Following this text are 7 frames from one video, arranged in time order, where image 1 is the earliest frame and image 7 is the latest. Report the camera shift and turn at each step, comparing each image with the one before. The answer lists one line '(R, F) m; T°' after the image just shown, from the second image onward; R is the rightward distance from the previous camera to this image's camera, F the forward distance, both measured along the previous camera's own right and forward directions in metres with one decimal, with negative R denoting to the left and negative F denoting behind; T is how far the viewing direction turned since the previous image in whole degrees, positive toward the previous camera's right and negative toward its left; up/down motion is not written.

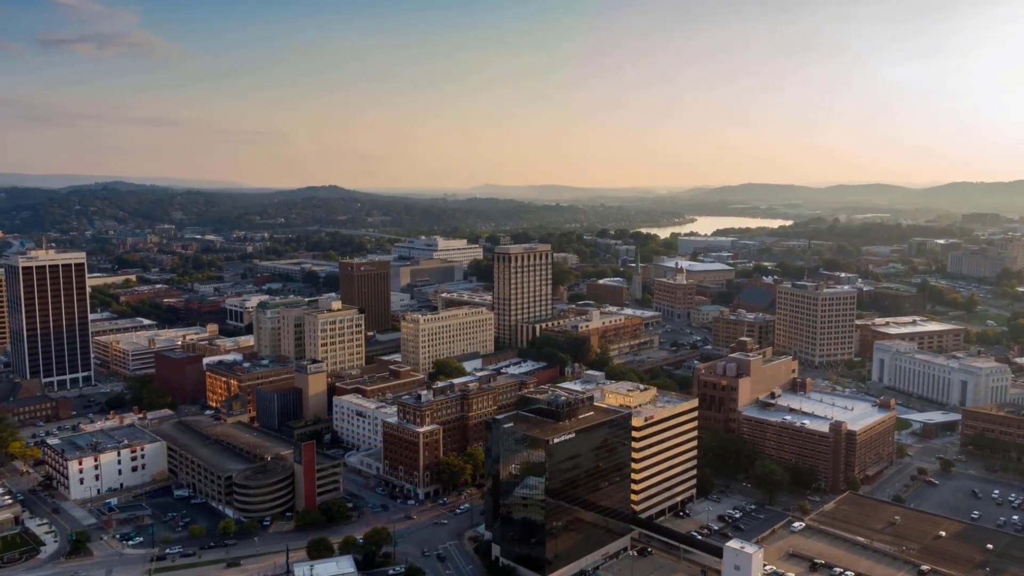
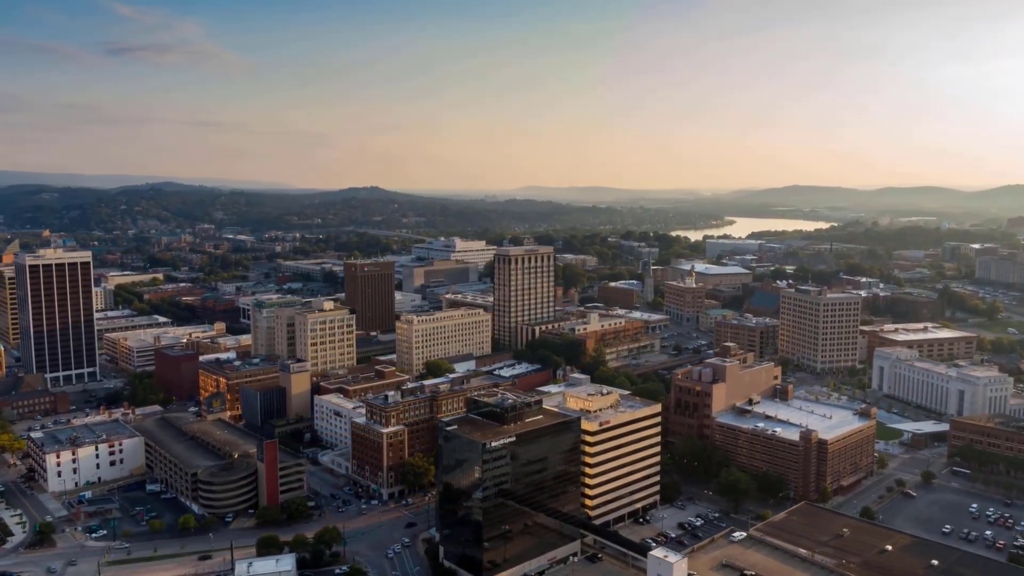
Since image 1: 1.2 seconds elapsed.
(+4.0, +0.2) m; -3°
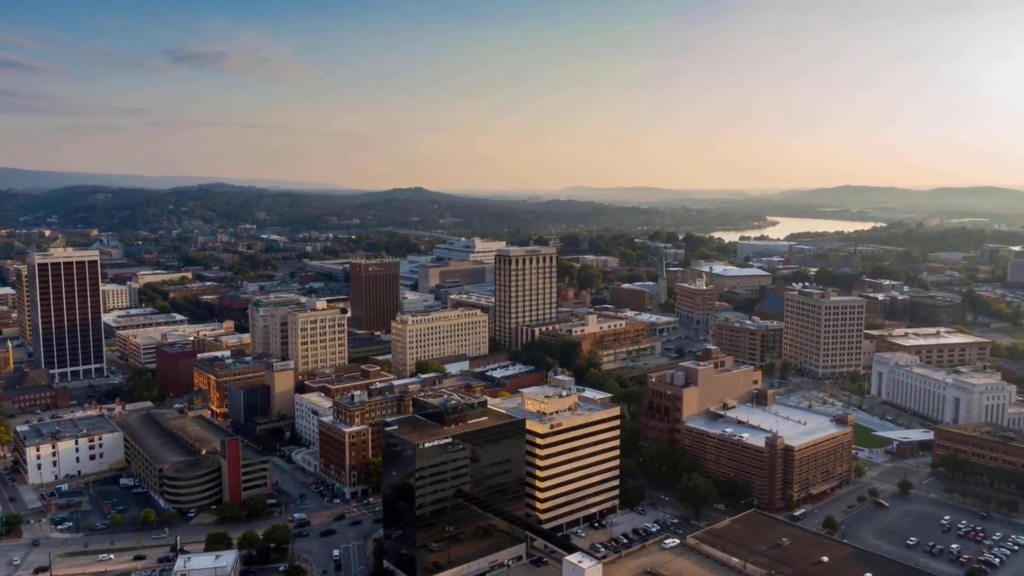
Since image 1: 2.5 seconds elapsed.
(+4.4, +0.3) m; -3°
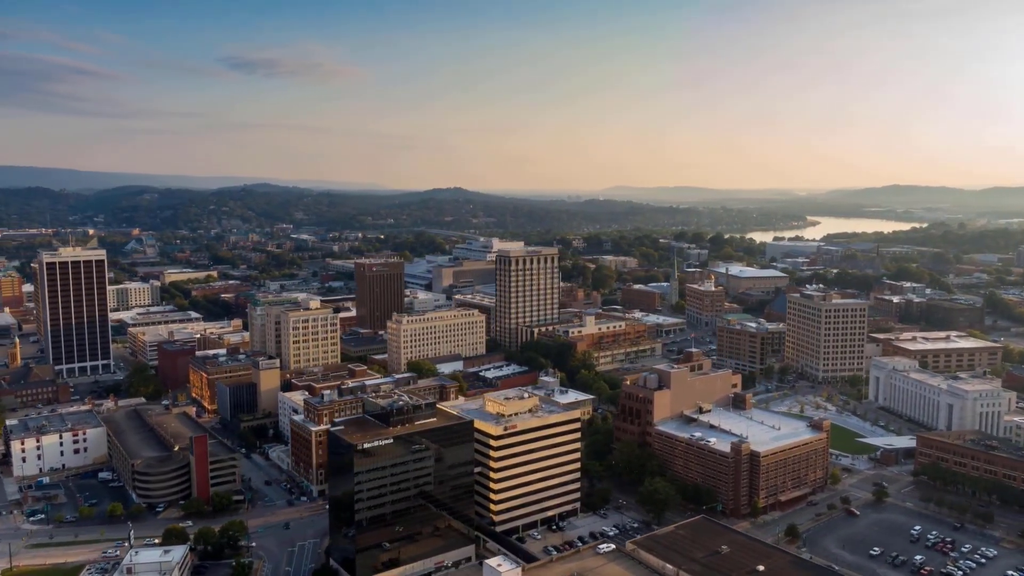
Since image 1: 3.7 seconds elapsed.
(+4.0, +0.2) m; -3°
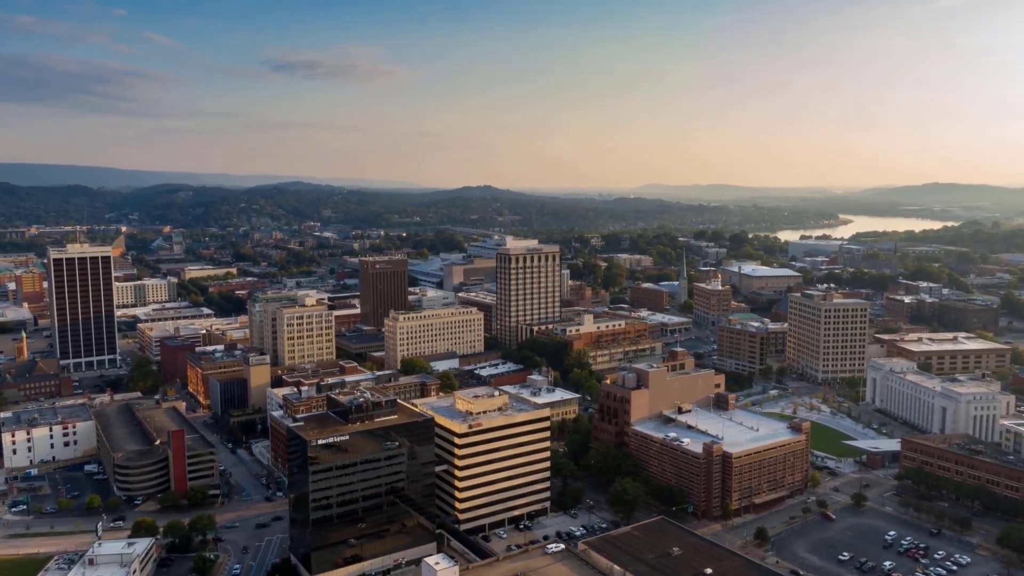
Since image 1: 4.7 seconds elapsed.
(+3.1, +0.2) m; -2°
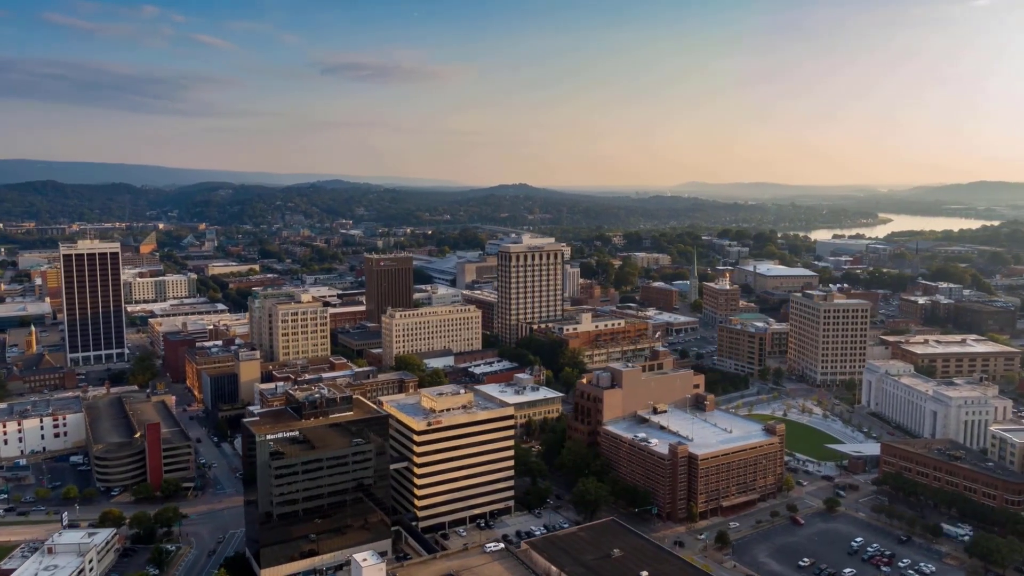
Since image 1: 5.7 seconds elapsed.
(+3.6, +0.2) m; -3°
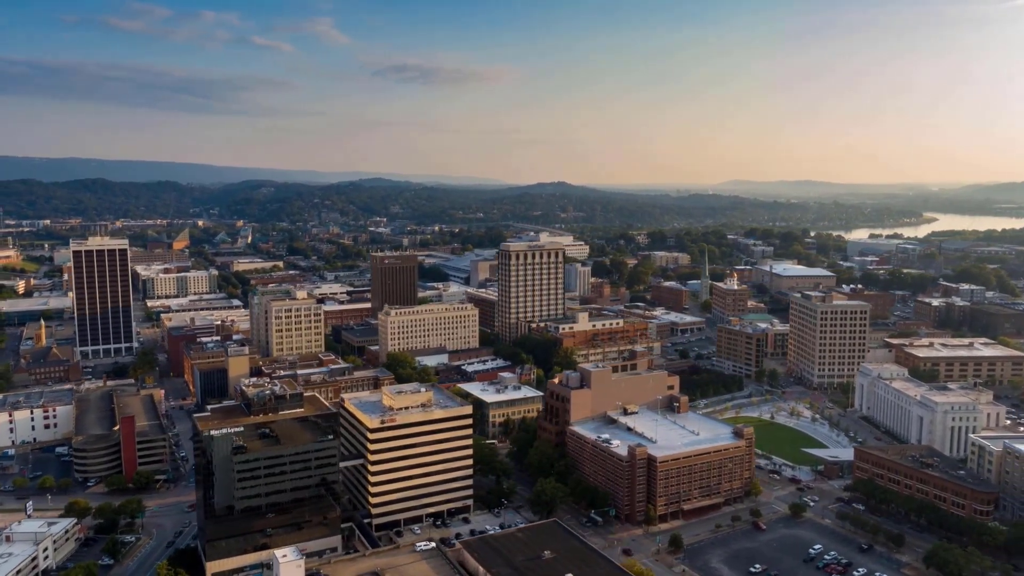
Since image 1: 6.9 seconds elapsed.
(+4.0, +0.3) m; -3°
